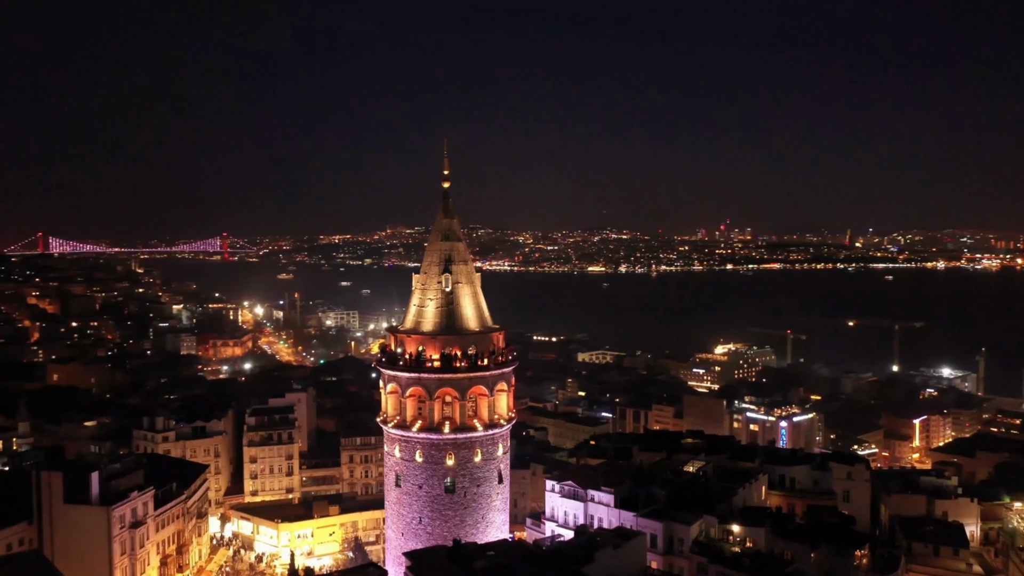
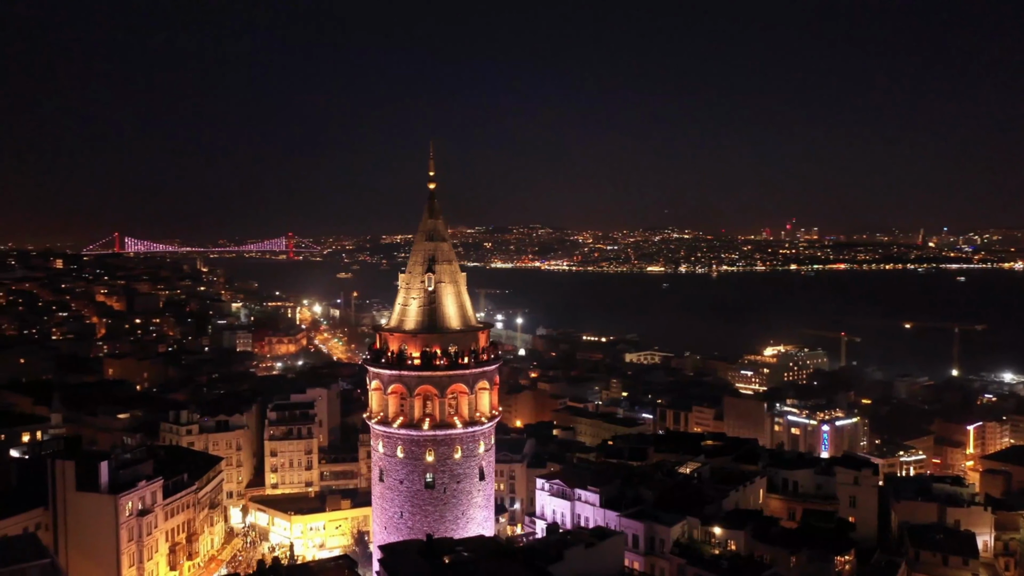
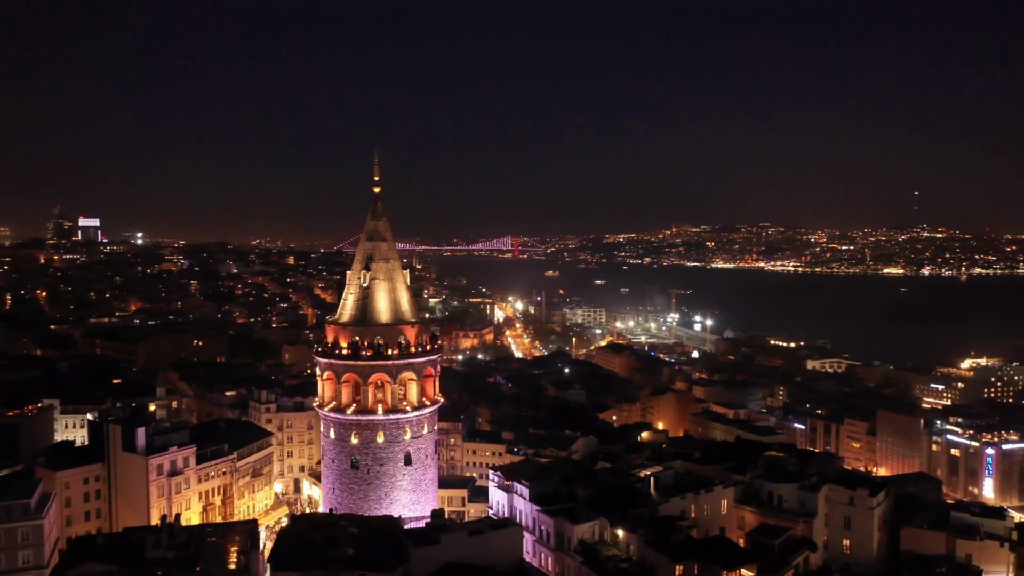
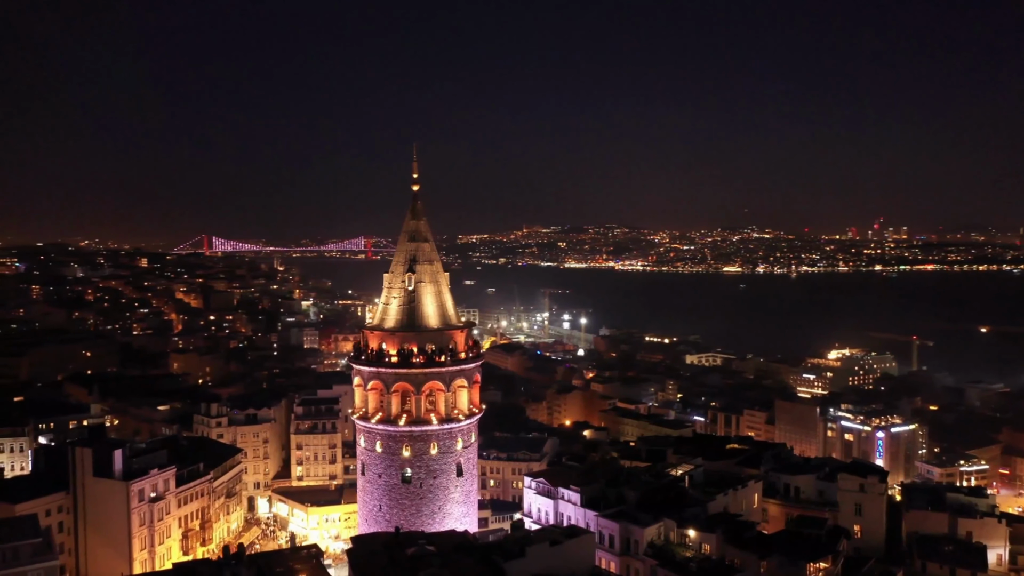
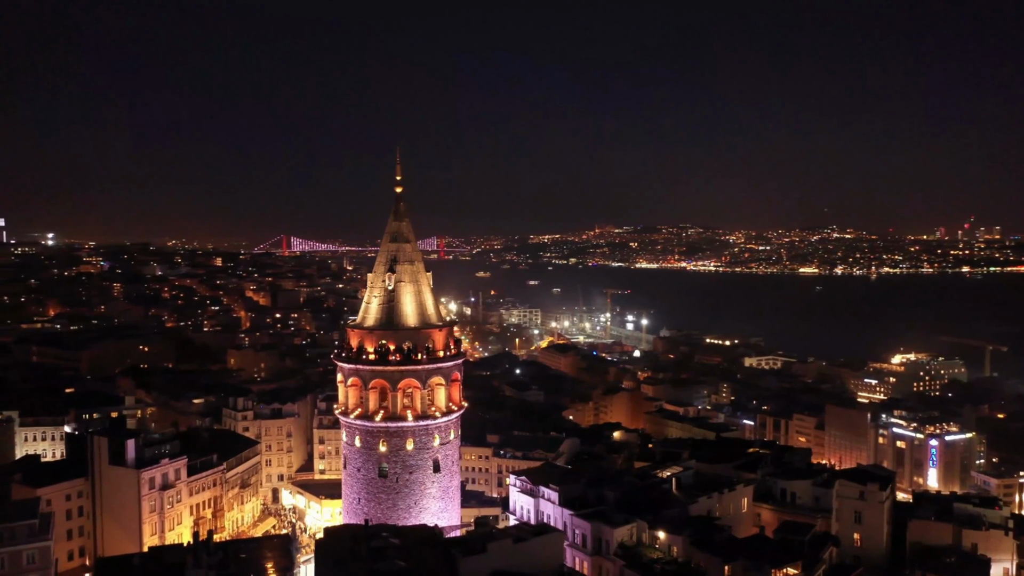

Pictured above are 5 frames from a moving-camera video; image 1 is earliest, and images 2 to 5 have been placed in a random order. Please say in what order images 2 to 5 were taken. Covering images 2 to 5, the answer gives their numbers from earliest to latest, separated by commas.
2, 4, 5, 3
